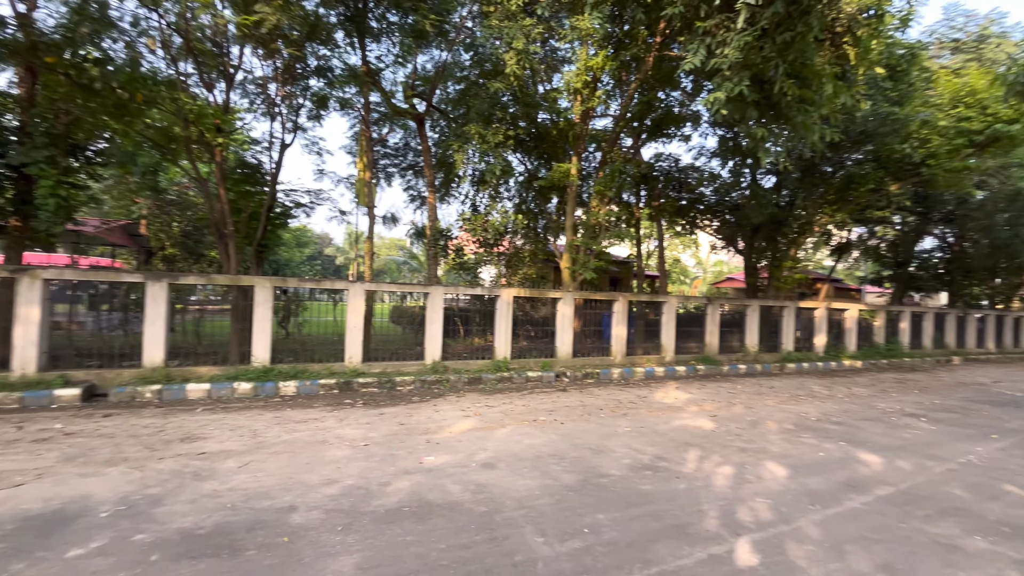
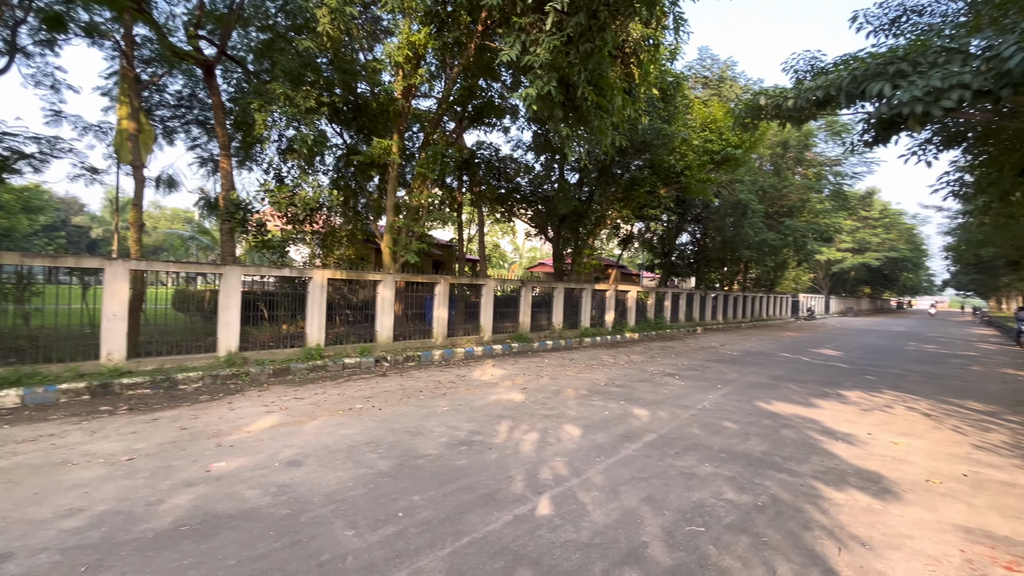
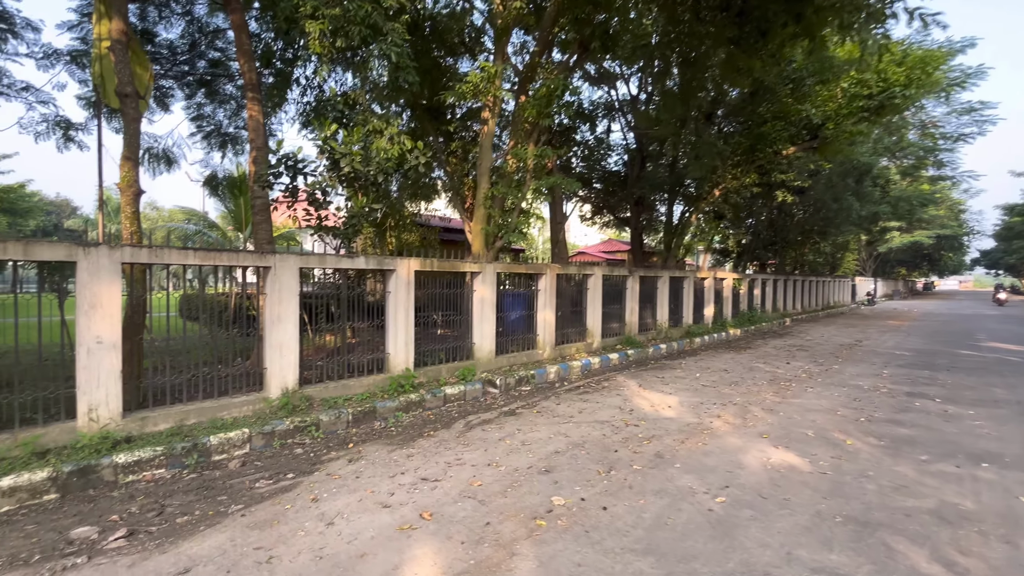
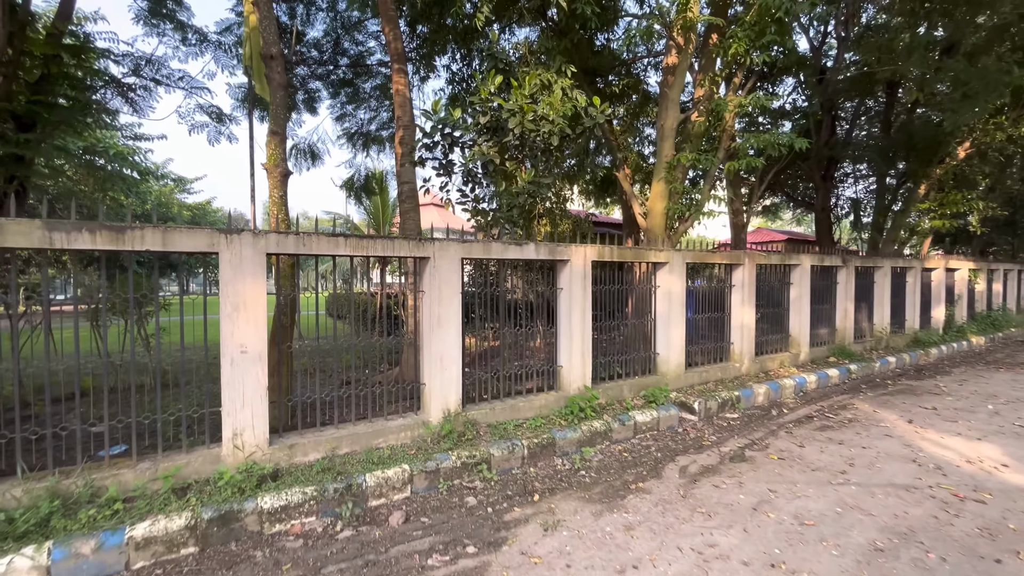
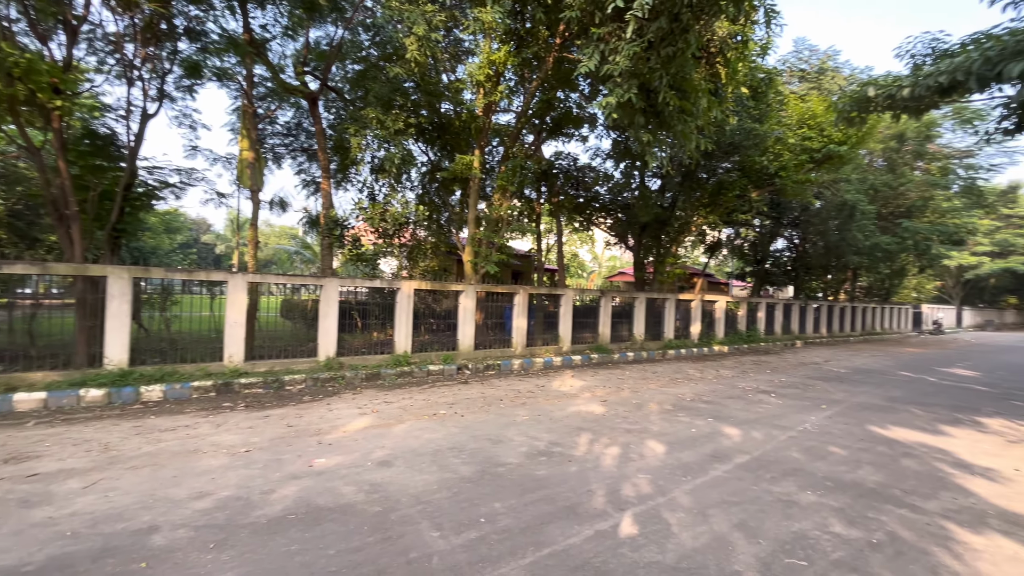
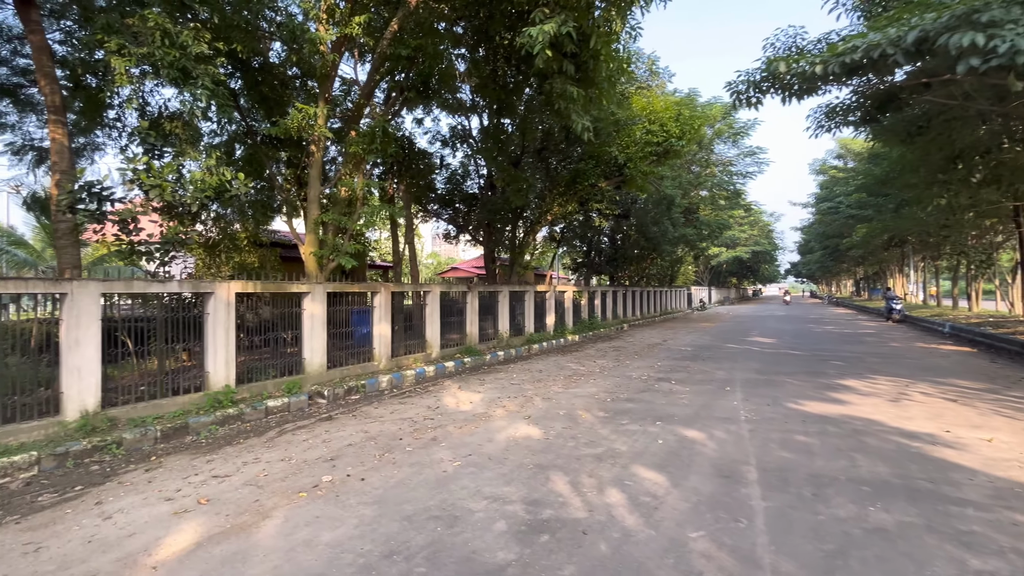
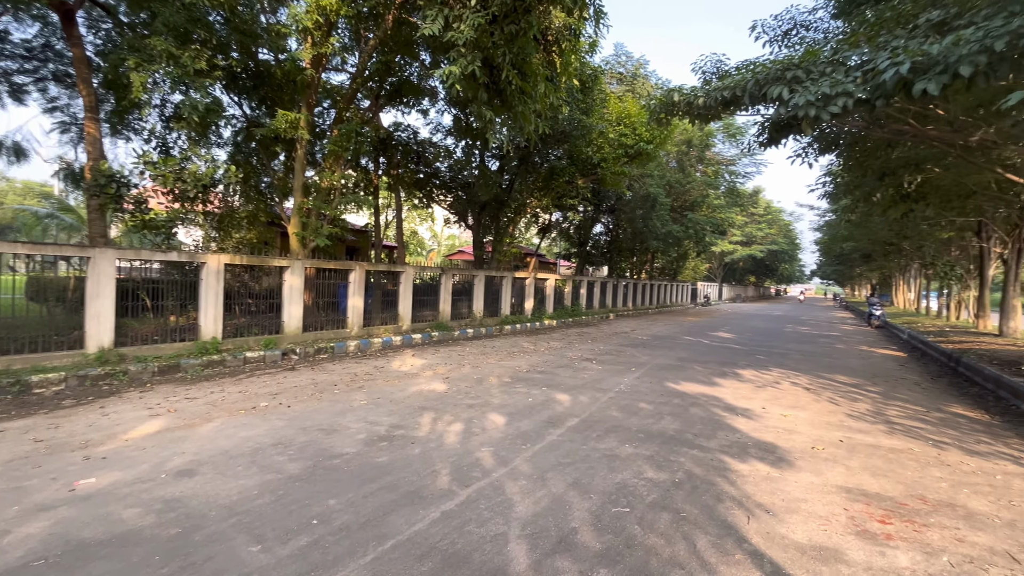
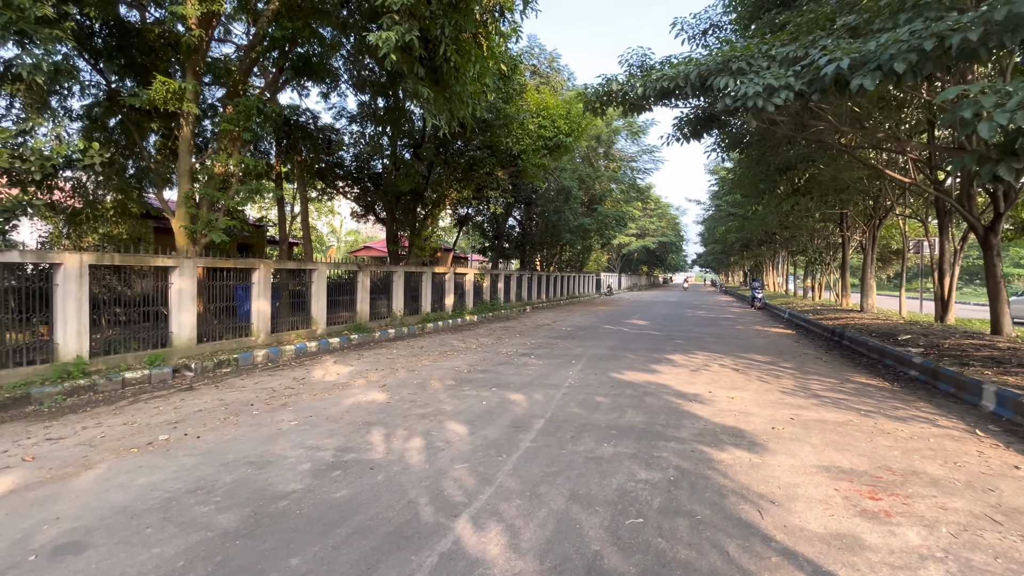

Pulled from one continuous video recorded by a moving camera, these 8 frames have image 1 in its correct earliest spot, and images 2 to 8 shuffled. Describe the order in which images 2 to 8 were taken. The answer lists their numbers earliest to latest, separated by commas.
5, 2, 7, 8, 6, 3, 4
